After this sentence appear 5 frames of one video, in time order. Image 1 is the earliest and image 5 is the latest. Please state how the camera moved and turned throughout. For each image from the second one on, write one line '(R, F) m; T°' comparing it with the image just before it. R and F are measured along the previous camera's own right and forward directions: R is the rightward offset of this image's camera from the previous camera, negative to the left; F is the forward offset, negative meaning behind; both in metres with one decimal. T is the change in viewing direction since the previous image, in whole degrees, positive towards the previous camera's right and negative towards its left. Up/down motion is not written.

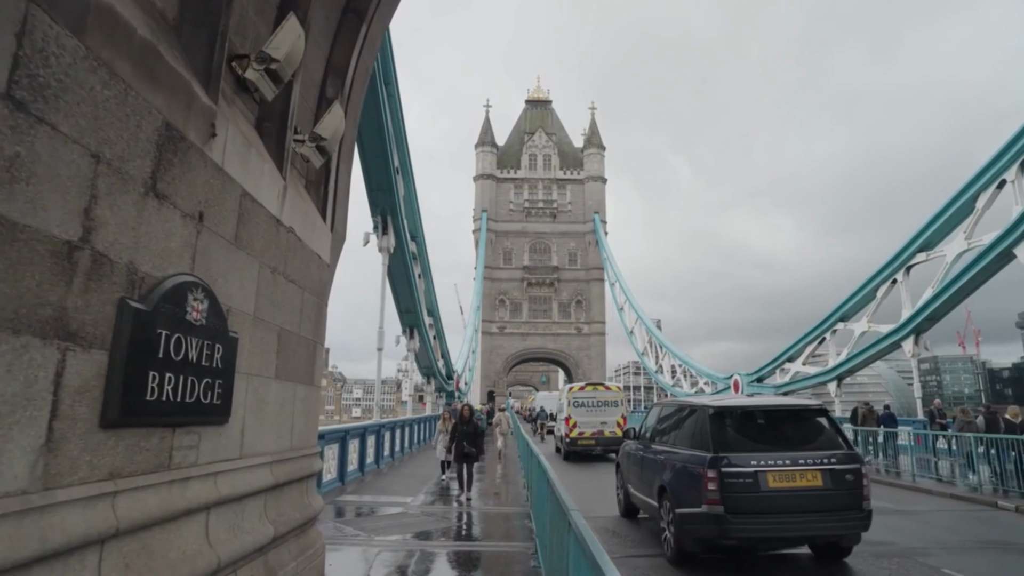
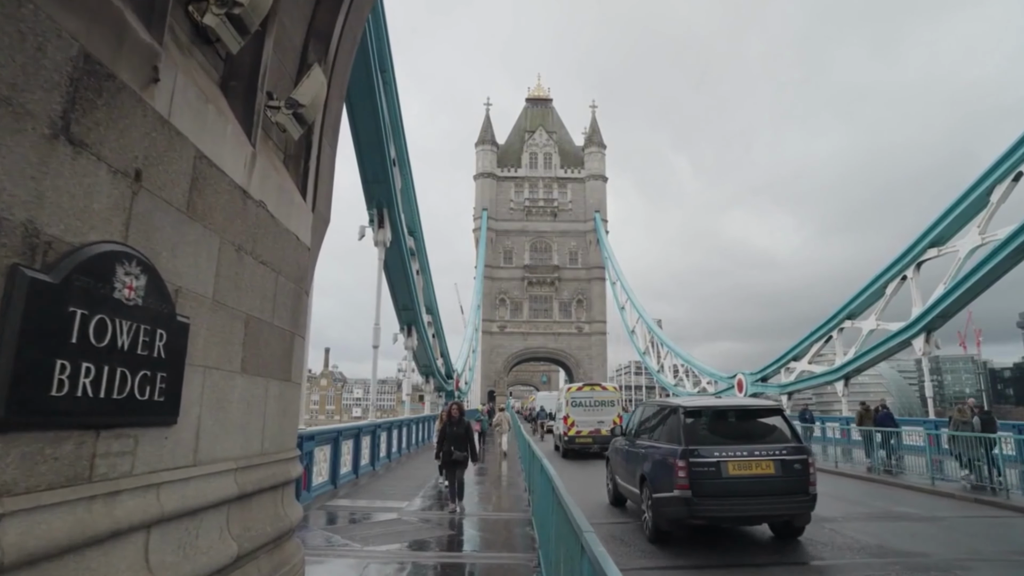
(0.0, +0.5) m; 0°
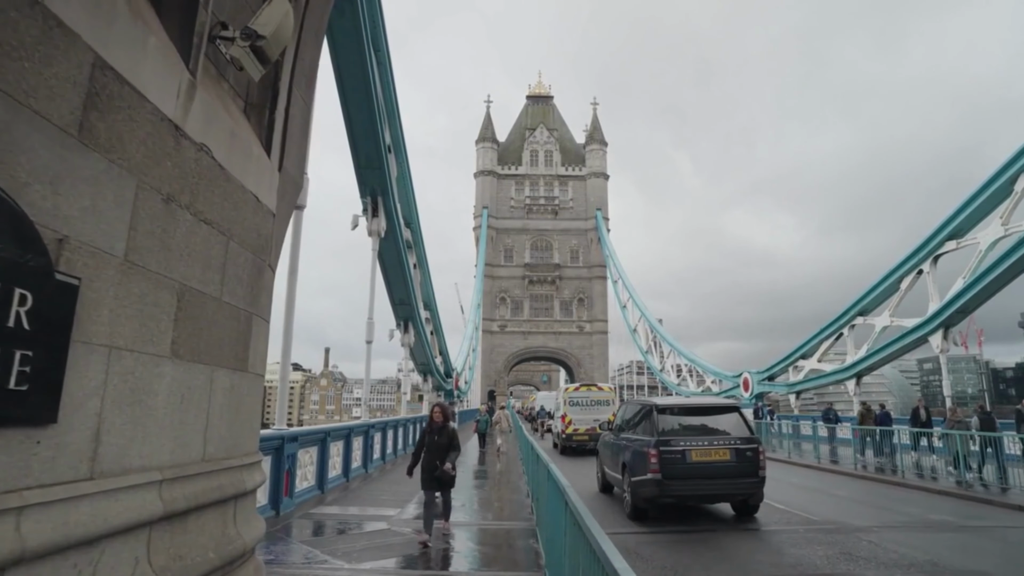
(0.0, +0.7) m; 0°
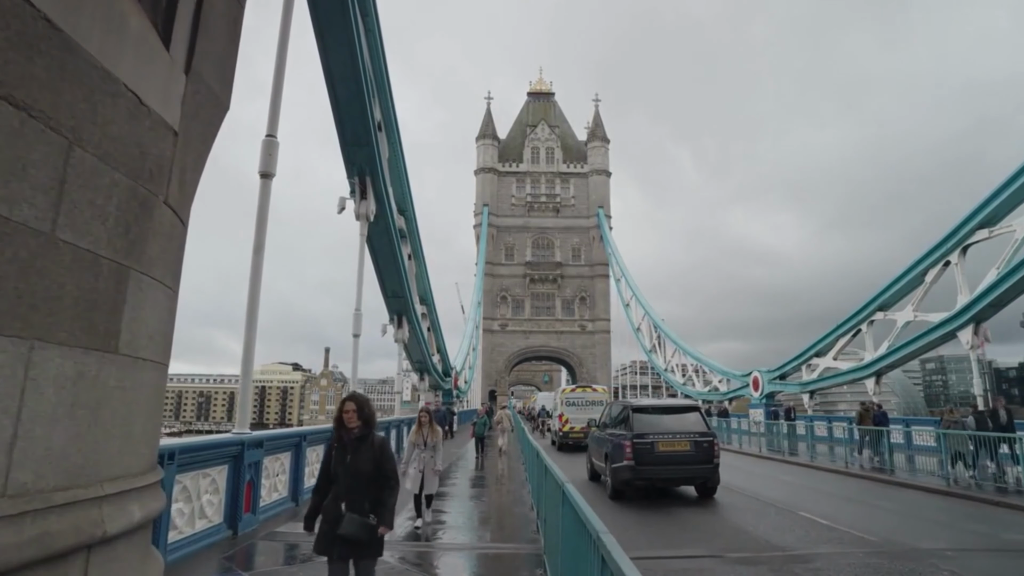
(0.0, +1.2) m; 0°
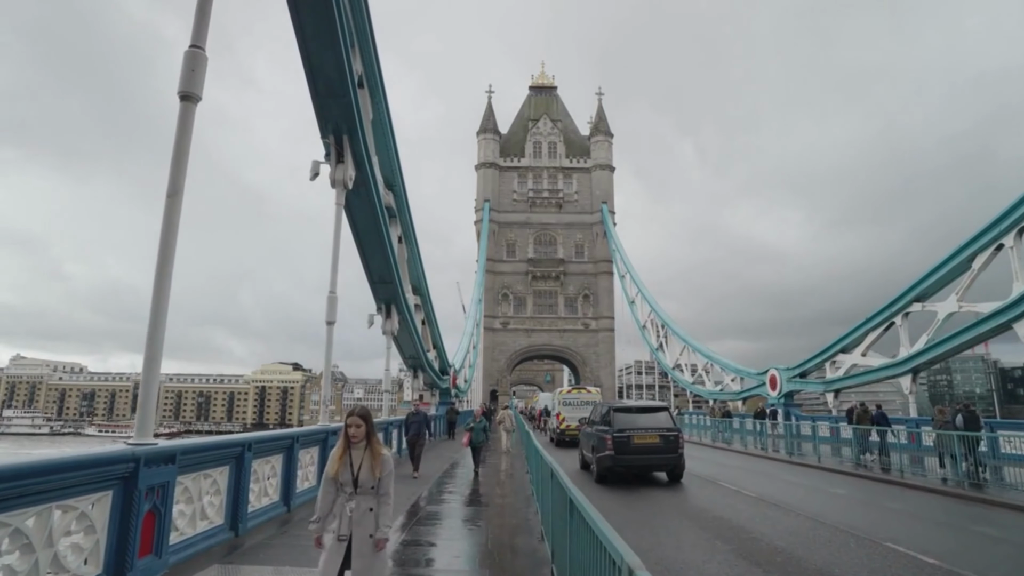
(0.0, +1.9) m; 0°
